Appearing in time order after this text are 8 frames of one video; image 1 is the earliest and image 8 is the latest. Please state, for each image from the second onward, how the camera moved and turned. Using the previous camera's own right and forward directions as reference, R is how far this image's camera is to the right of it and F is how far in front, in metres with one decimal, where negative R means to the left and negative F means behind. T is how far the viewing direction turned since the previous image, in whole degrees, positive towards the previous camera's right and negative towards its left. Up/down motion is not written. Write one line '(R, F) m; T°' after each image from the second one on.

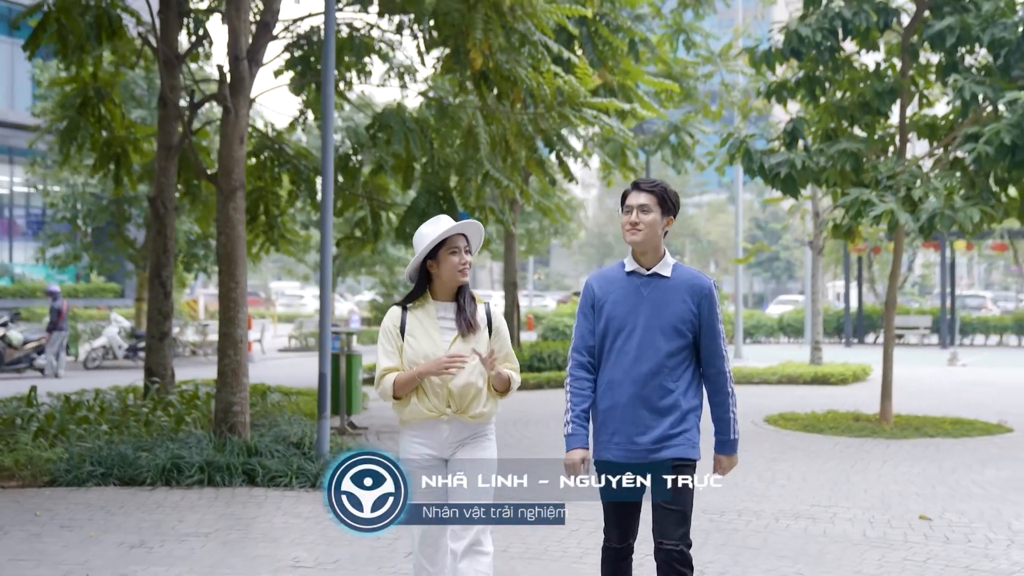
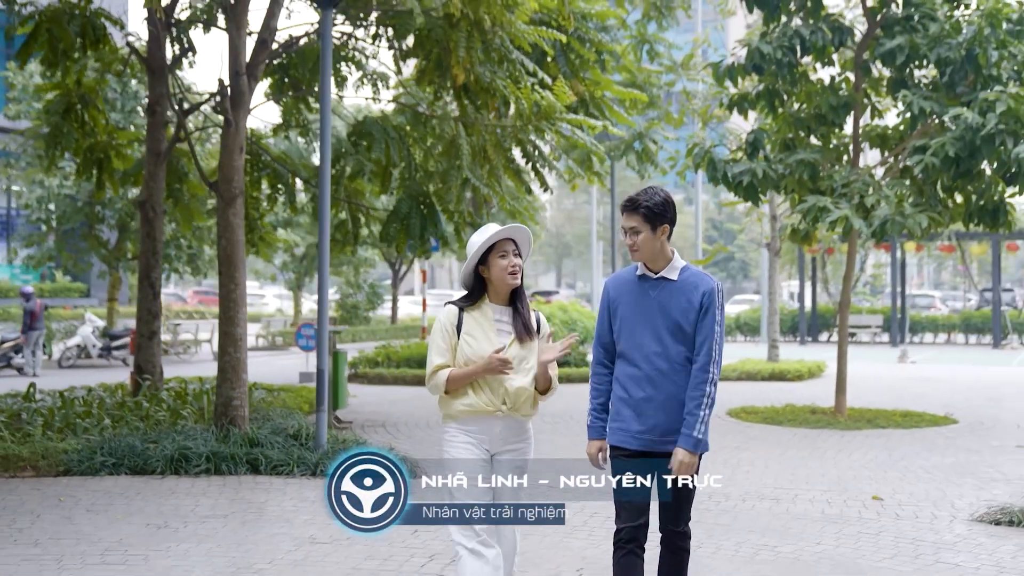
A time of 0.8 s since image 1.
(-0.2, -0.6) m; +2°
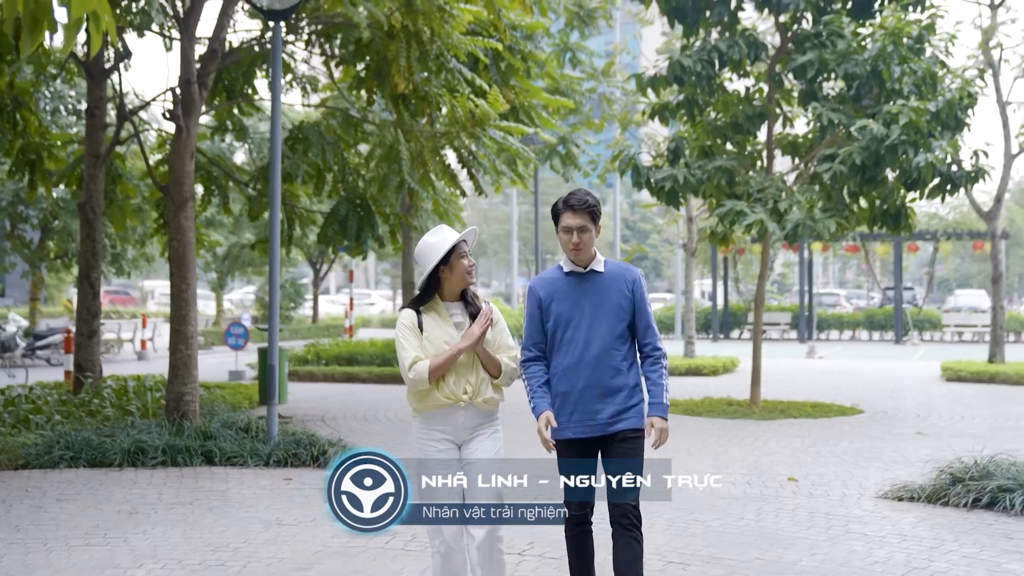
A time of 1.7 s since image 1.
(-0.2, -0.5) m; +5°
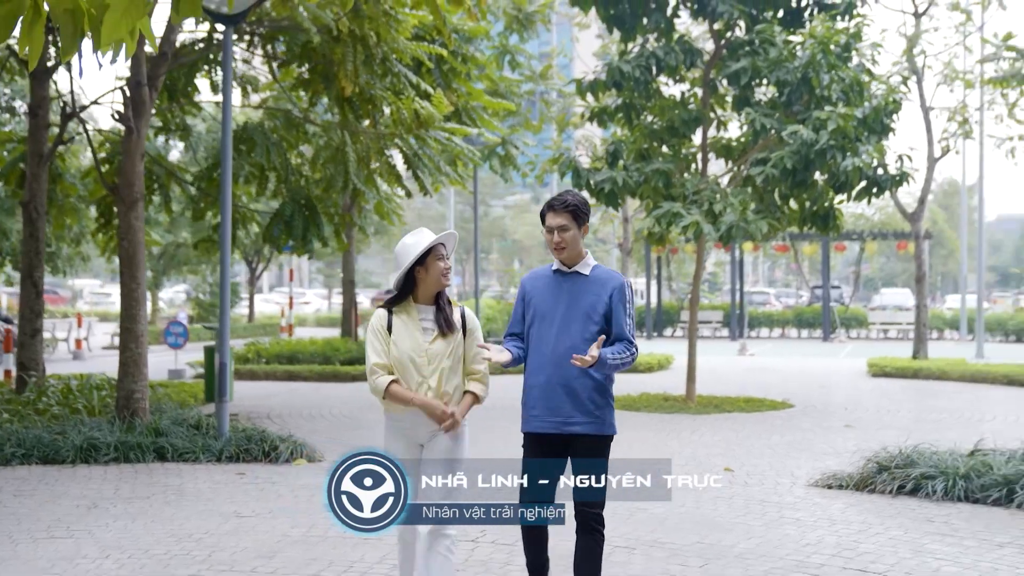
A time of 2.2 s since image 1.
(-0.1, -0.3) m; +4°
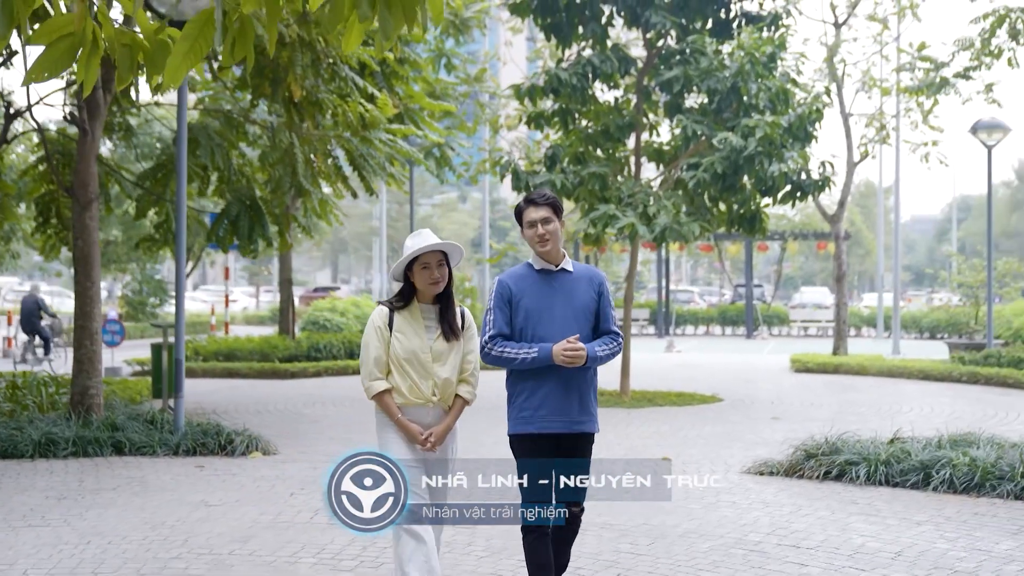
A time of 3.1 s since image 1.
(-0.2, -0.4) m; +4°
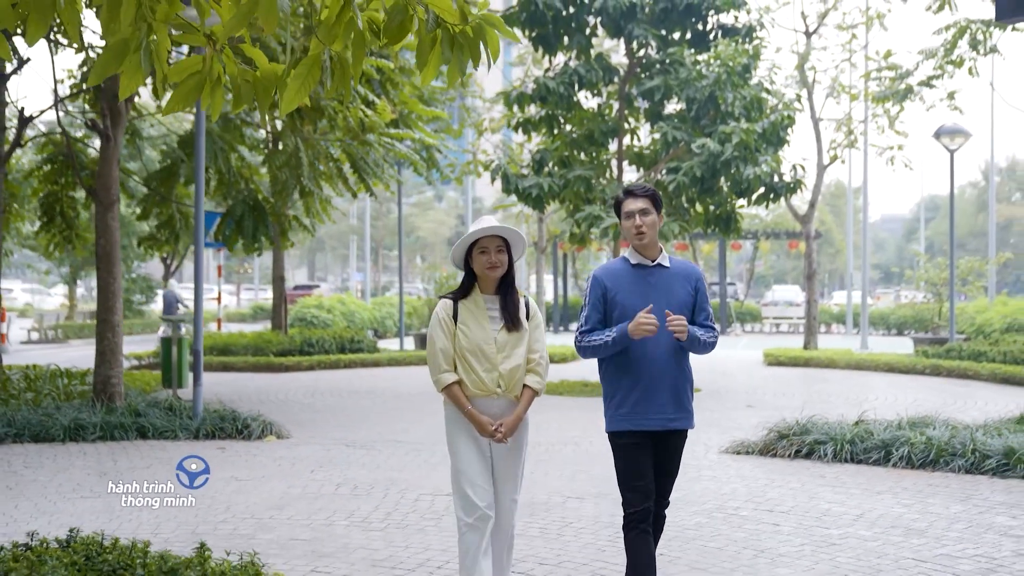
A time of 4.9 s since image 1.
(-0.2, -0.7) m; +1°
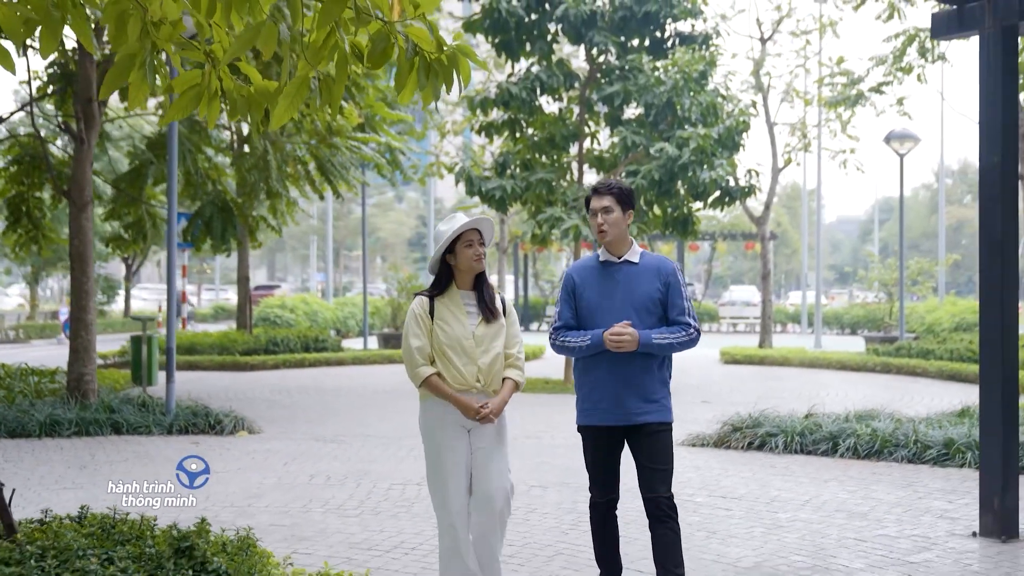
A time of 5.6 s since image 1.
(-0.1, -0.3) m; +2°
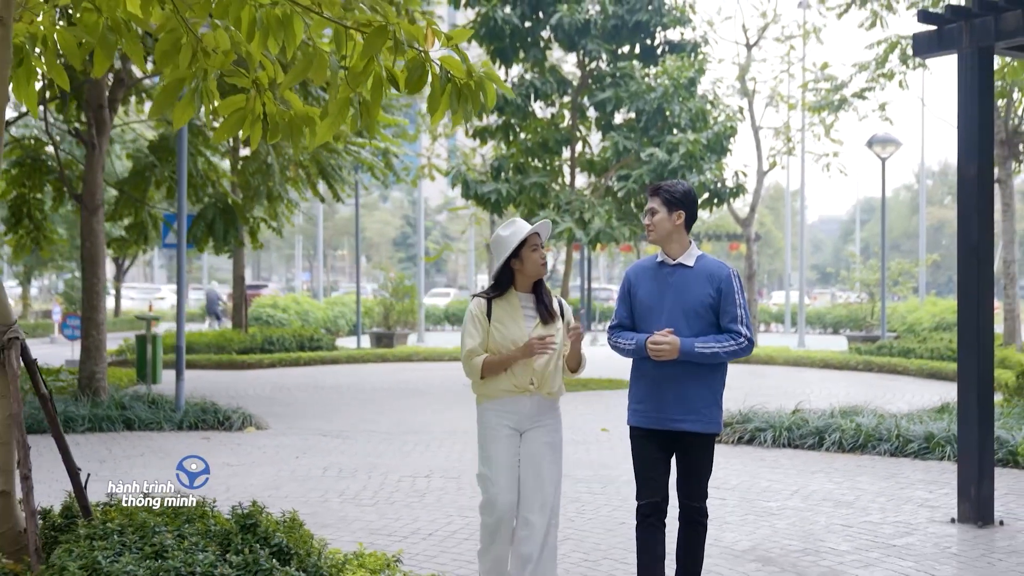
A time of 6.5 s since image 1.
(-0.2, -0.4) m; +1°
